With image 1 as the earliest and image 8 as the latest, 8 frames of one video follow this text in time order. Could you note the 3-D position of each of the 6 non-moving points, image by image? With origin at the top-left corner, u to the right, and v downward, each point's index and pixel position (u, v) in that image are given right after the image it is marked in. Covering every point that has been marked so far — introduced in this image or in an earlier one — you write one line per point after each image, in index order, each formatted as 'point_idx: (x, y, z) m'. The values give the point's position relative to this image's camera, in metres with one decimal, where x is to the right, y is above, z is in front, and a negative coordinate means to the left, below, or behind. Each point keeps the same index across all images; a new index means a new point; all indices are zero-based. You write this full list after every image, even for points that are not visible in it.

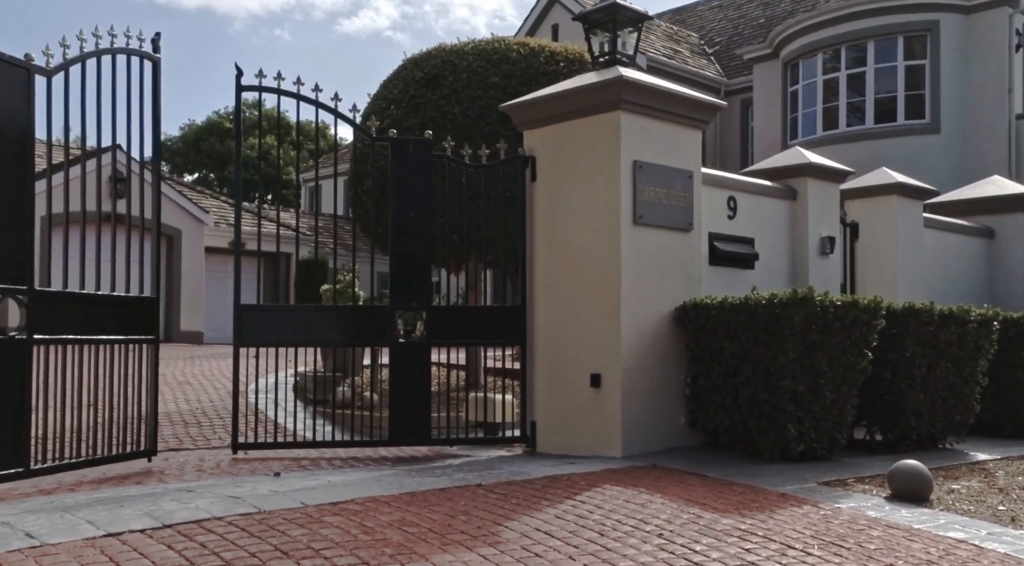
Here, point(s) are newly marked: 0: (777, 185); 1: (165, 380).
0: (+2.6, +0.9, +9.0) m
1: (-4.6, -1.3, +12.3) m
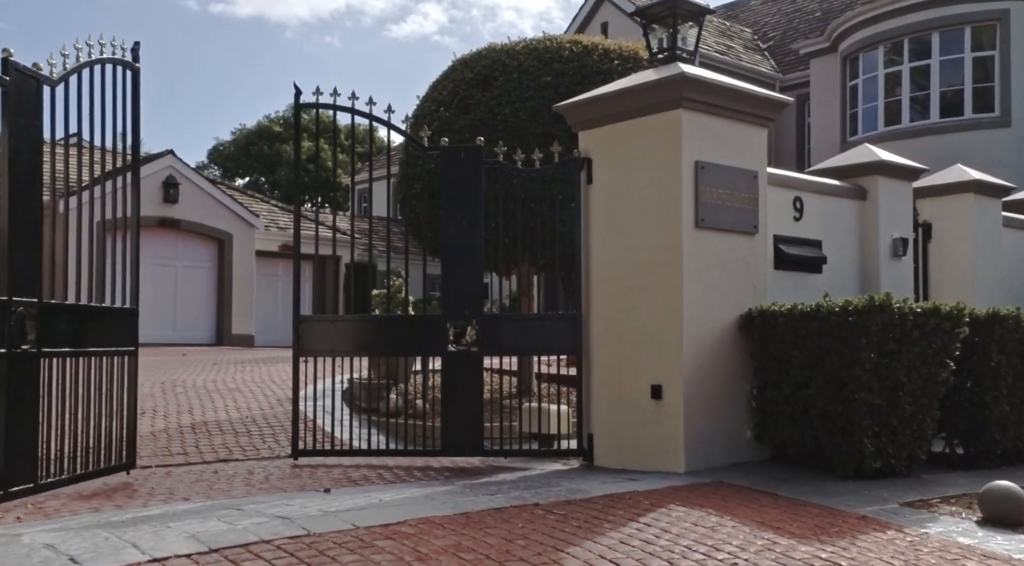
0: (+3.1, +0.9, +8.6) m
1: (-3.9, -1.4, +12.3) m
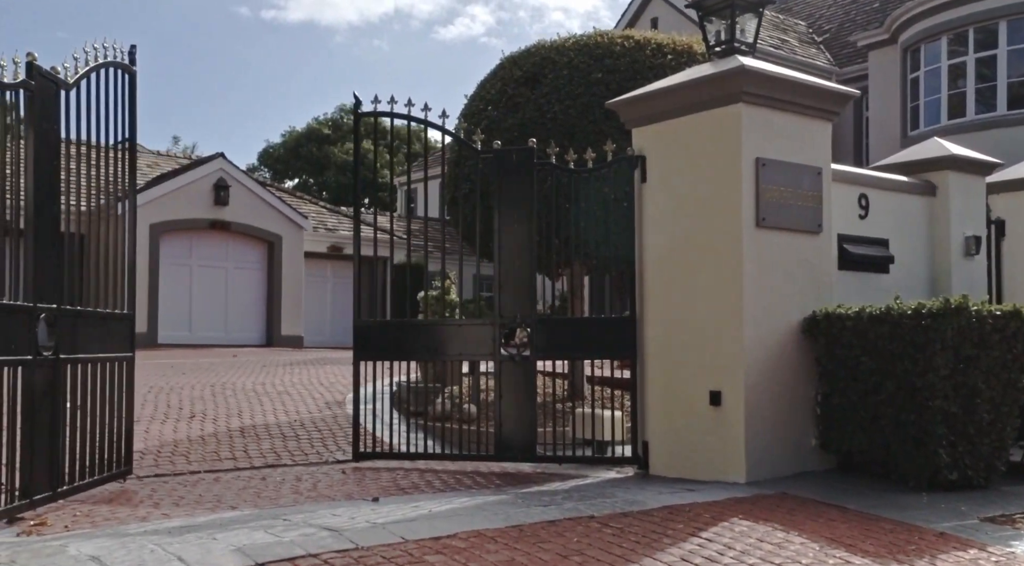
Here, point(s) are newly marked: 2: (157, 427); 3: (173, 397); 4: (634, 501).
0: (+3.5, +0.9, +8.2) m
1: (-3.2, -1.4, +12.2) m
2: (-3.7, -1.5, +9.8) m
3: (-4.2, -1.4, +11.6) m
4: (+0.8, -1.4, +6.0) m
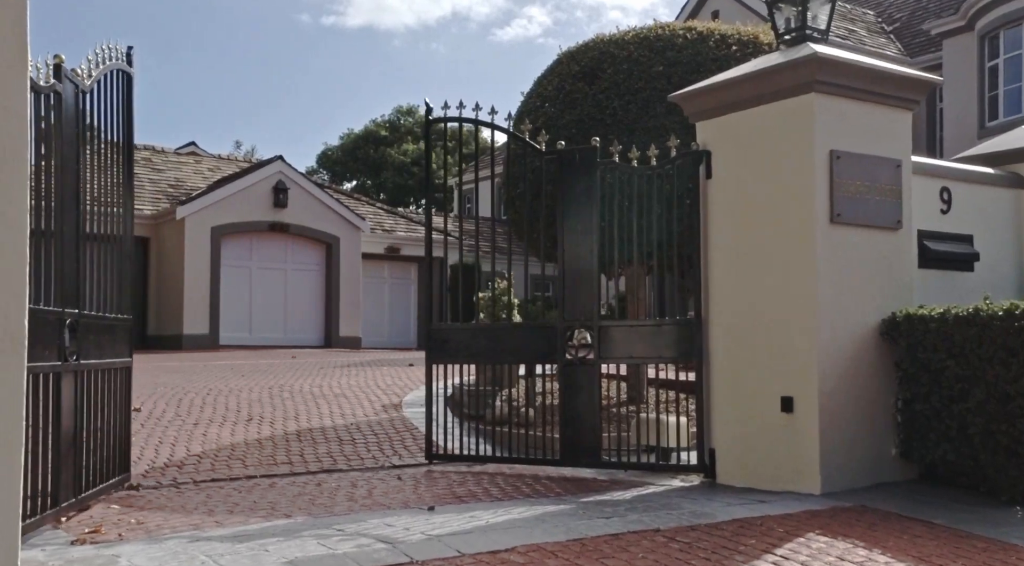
0: (+4.0, +0.9, +7.8) m
1: (-2.5, -1.4, +12.2) m
2: (-3.1, -1.5, +9.8) m
3: (-3.4, -1.4, +11.6) m
4: (+1.1, -1.4, +5.7) m
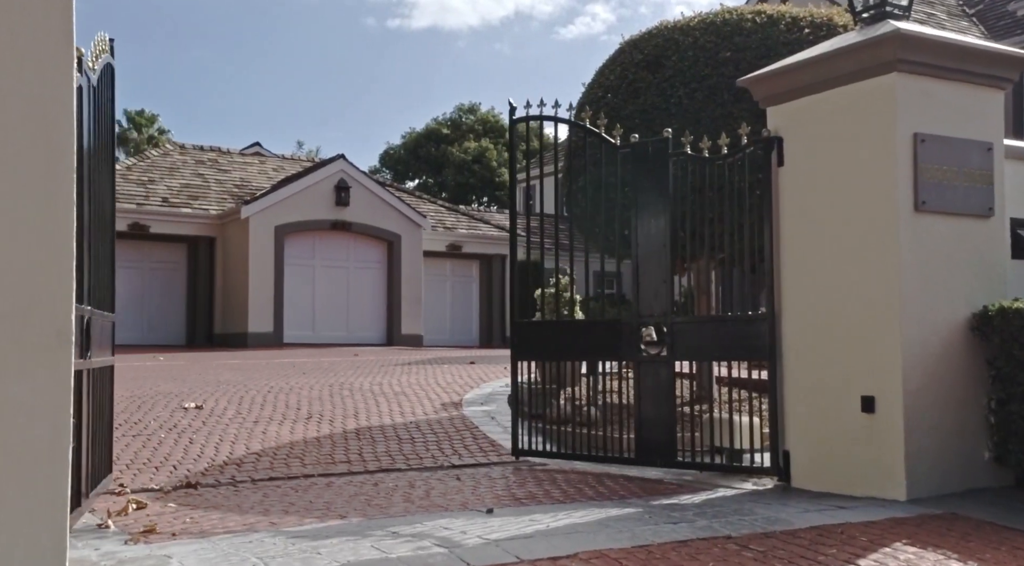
0: (+4.5, +1.0, +7.2) m
1: (-1.7, -1.4, +12.0) m
2: (-2.4, -1.5, +9.7) m
3: (-2.7, -1.4, +11.5) m
4: (+1.5, -1.3, +5.3) m
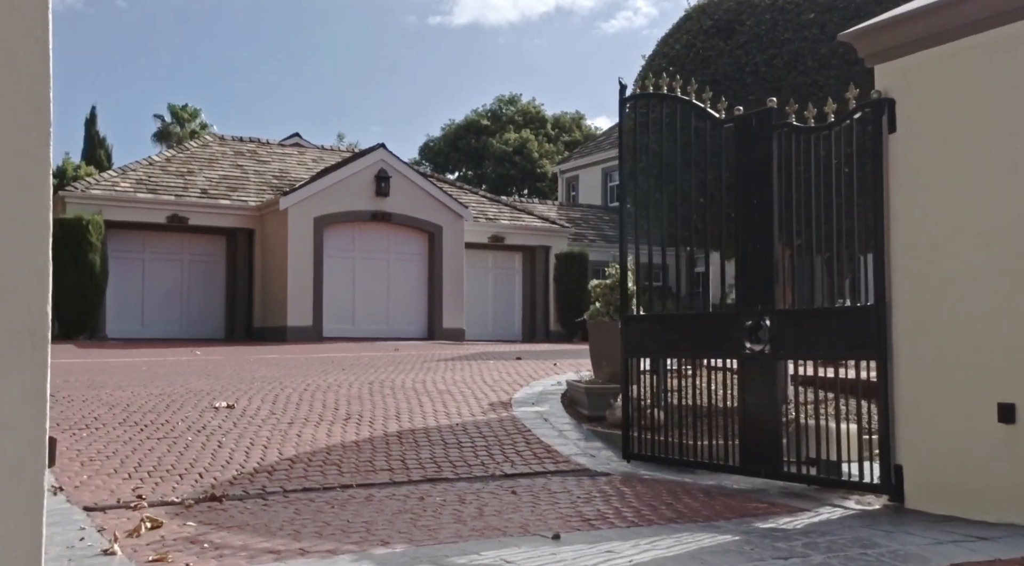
0: (+4.9, +1.1, +6.2) m
1: (-1.1, -1.3, +11.2) m
2: (-1.9, -1.4, +8.9) m
3: (-2.1, -1.3, +10.8) m
4: (+1.8, -1.3, +4.4) m
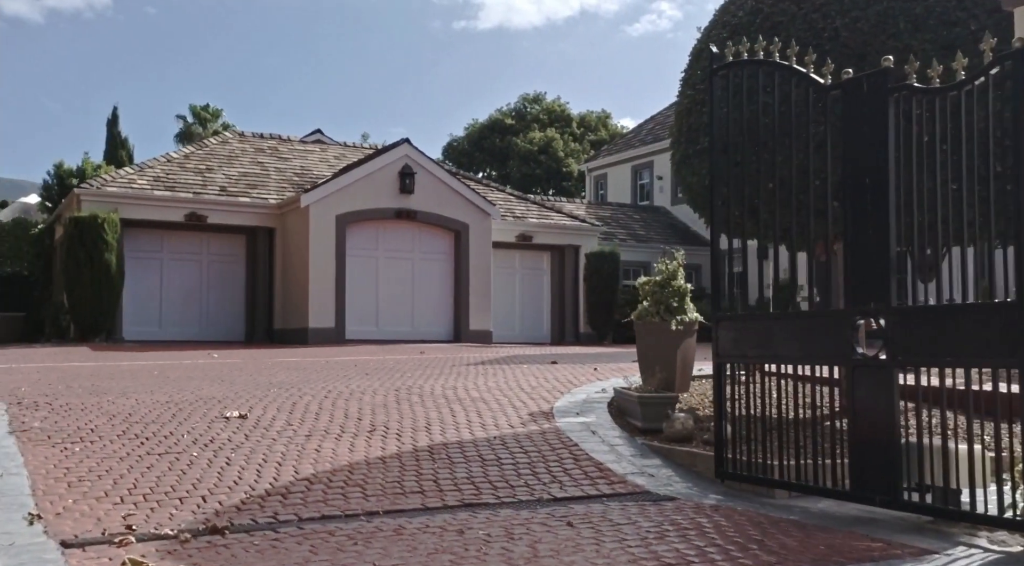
0: (+5.2, +1.1, +5.0) m
1: (-0.6, -1.2, +10.2) m
2: (-1.5, -1.3, +7.9) m
3: (-1.7, -1.3, +9.8) m
4: (+2.1, -1.2, +3.3) m
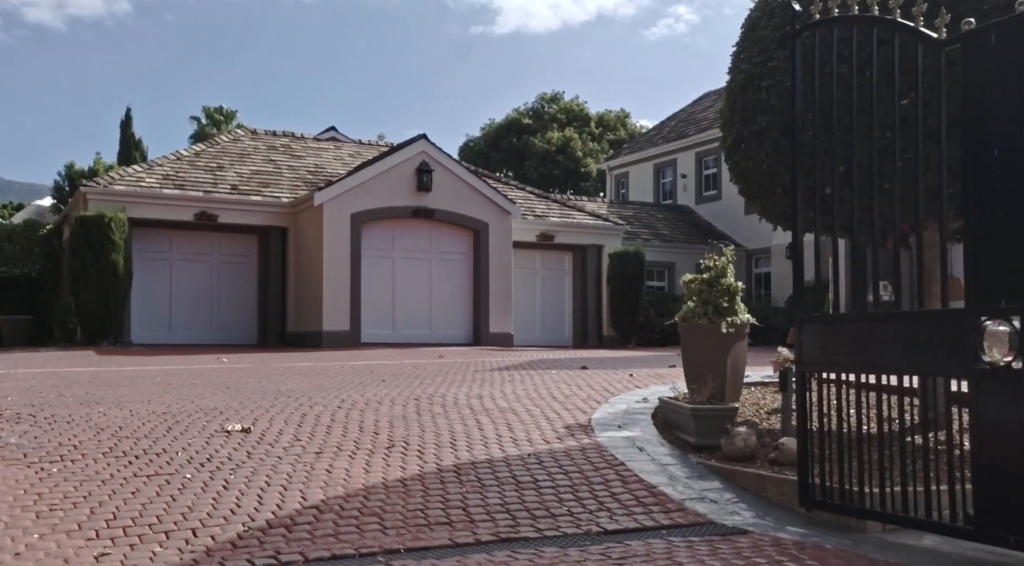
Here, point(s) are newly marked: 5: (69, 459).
0: (+5.4, +1.2, +4.0) m
1: (-0.3, -1.2, +9.3) m
2: (-1.2, -1.3, +7.0) m
3: (-1.3, -1.2, +8.8) m
4: (+2.3, -1.2, +2.3) m
5: (-3.2, -1.3, +6.8) m
